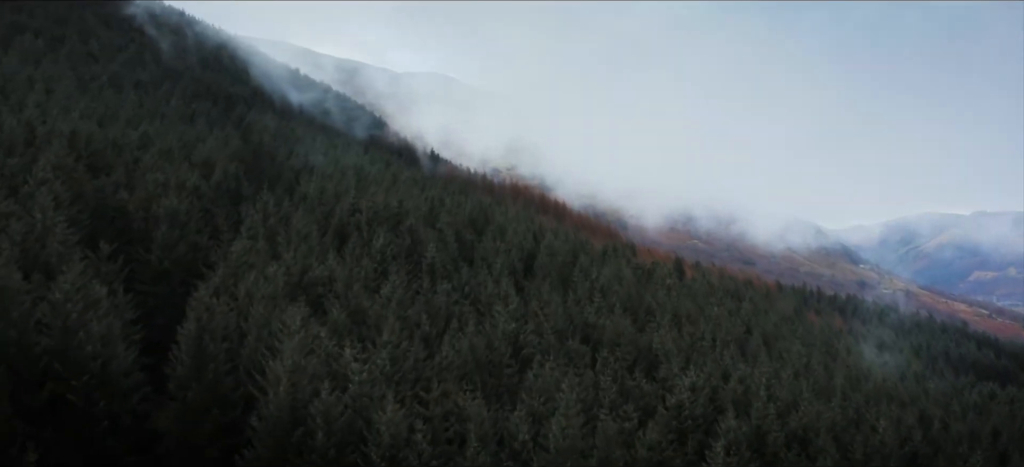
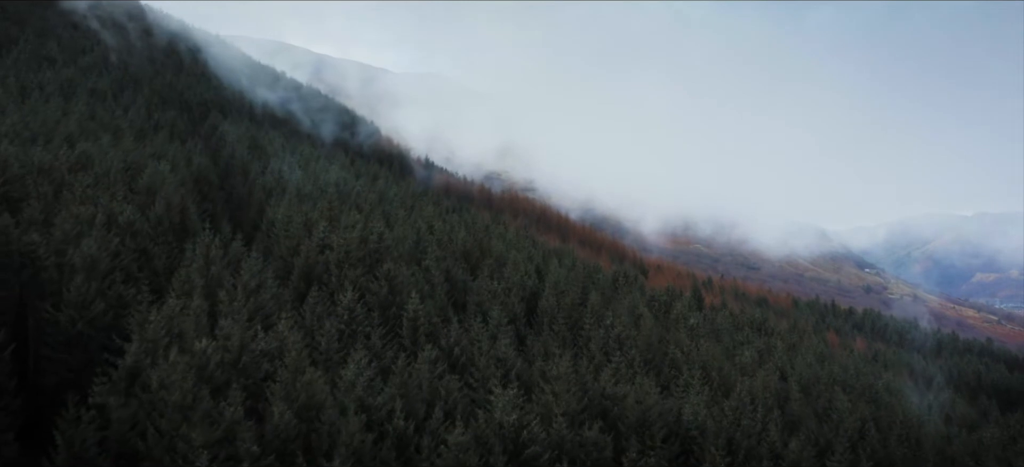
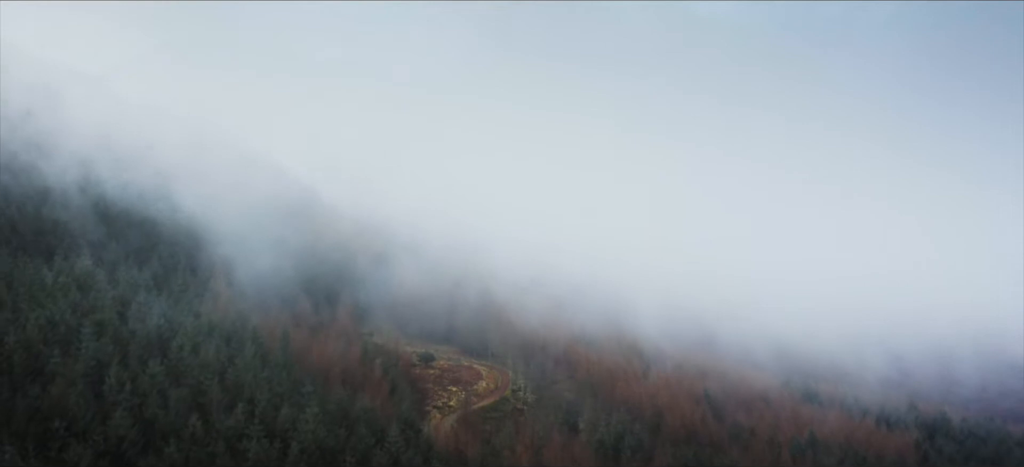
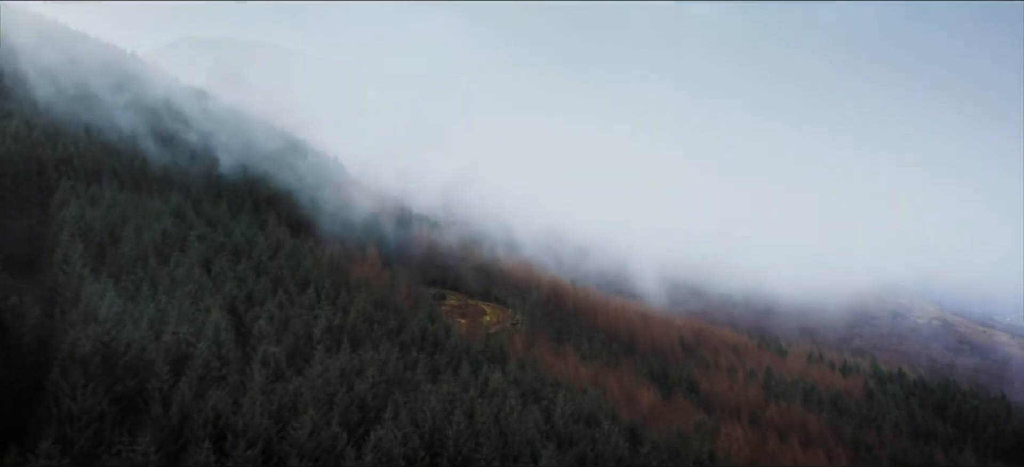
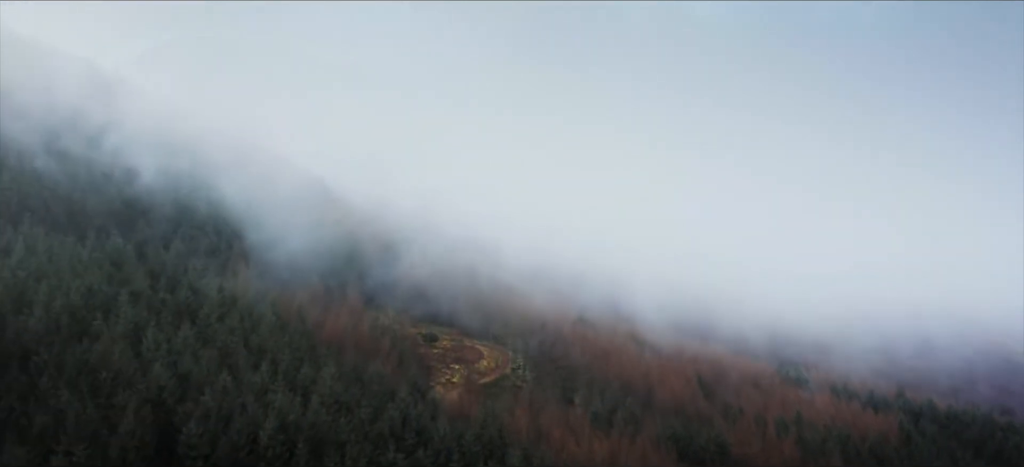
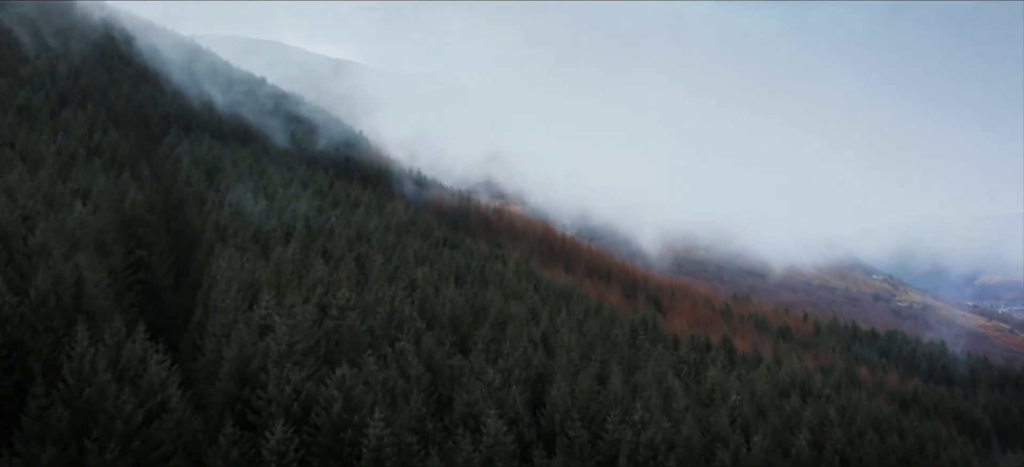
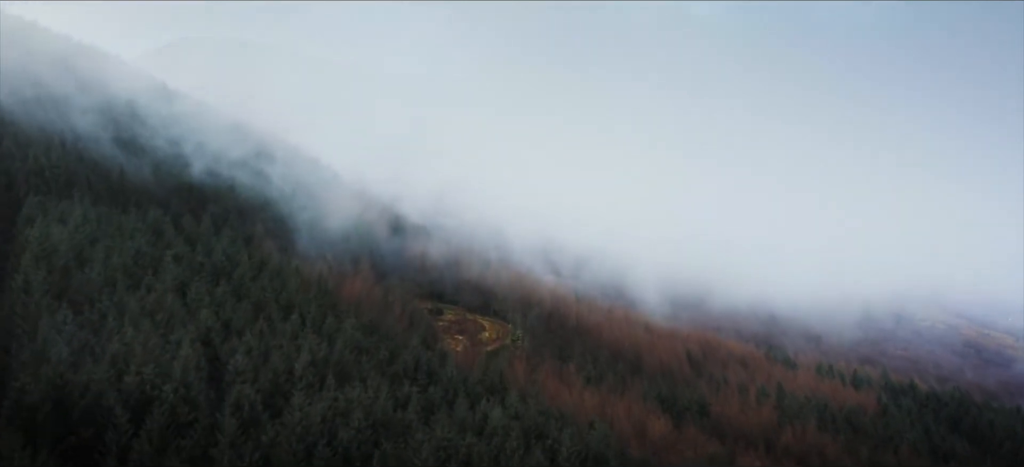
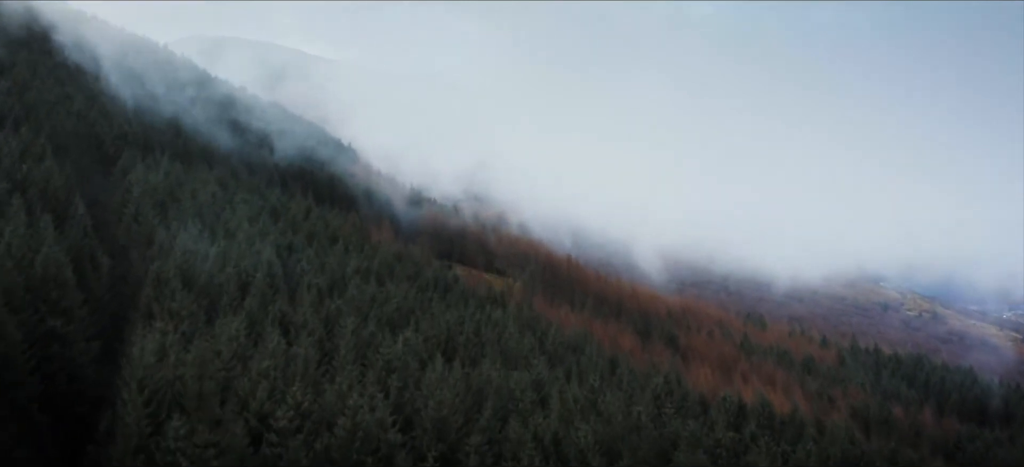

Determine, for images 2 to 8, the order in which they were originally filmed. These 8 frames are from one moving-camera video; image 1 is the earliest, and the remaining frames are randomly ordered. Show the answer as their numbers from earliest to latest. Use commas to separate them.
2, 6, 8, 4, 7, 5, 3
